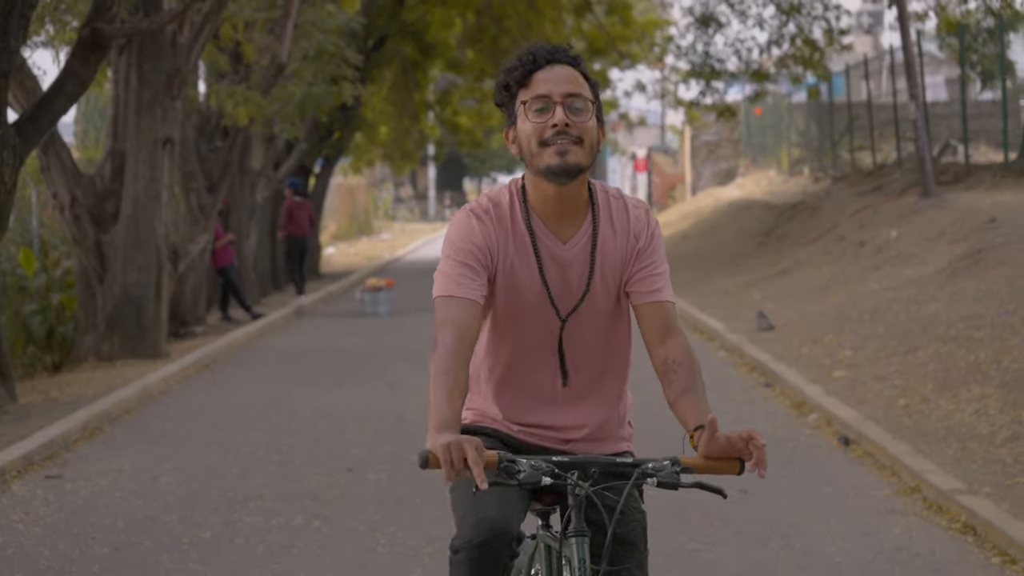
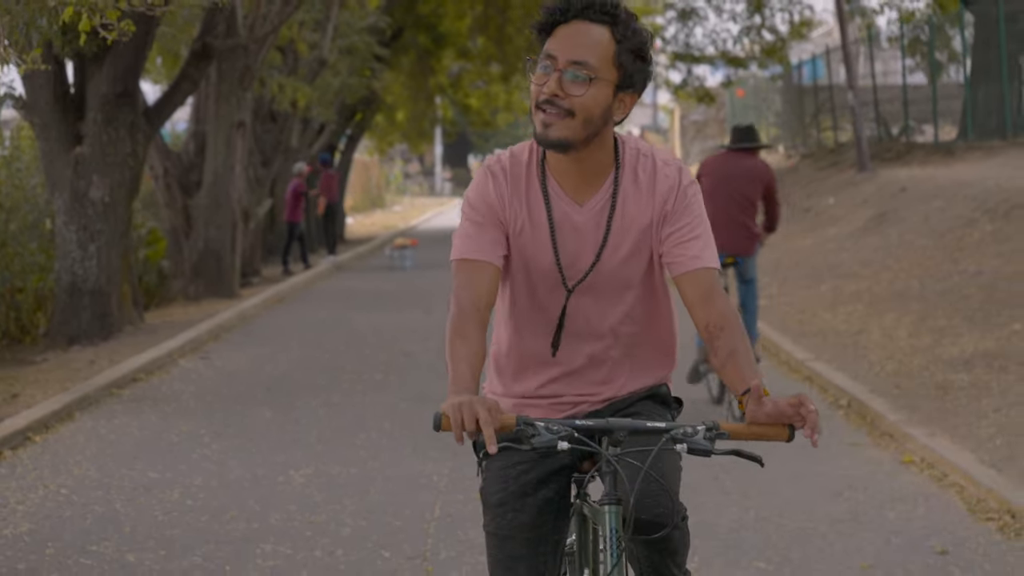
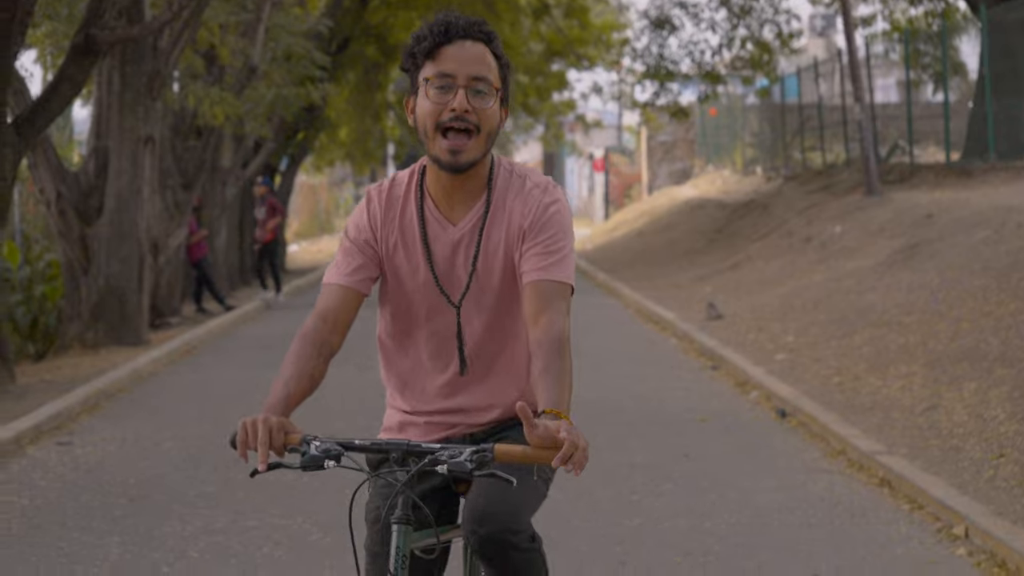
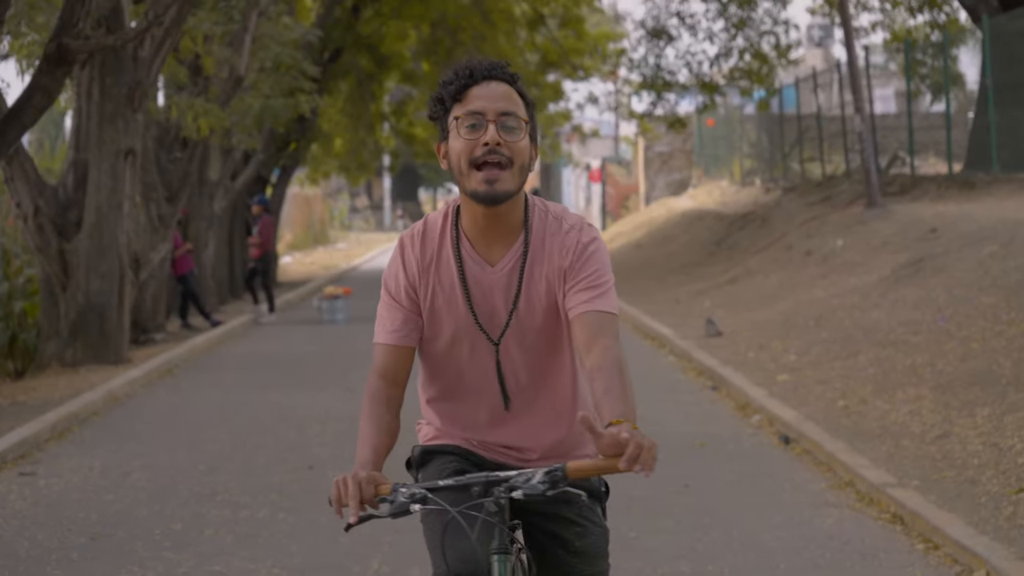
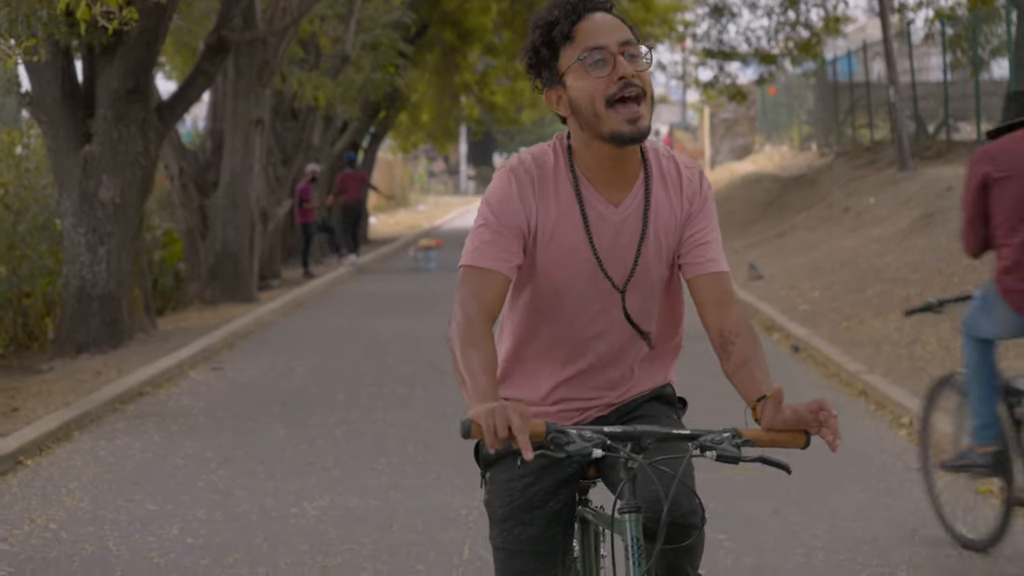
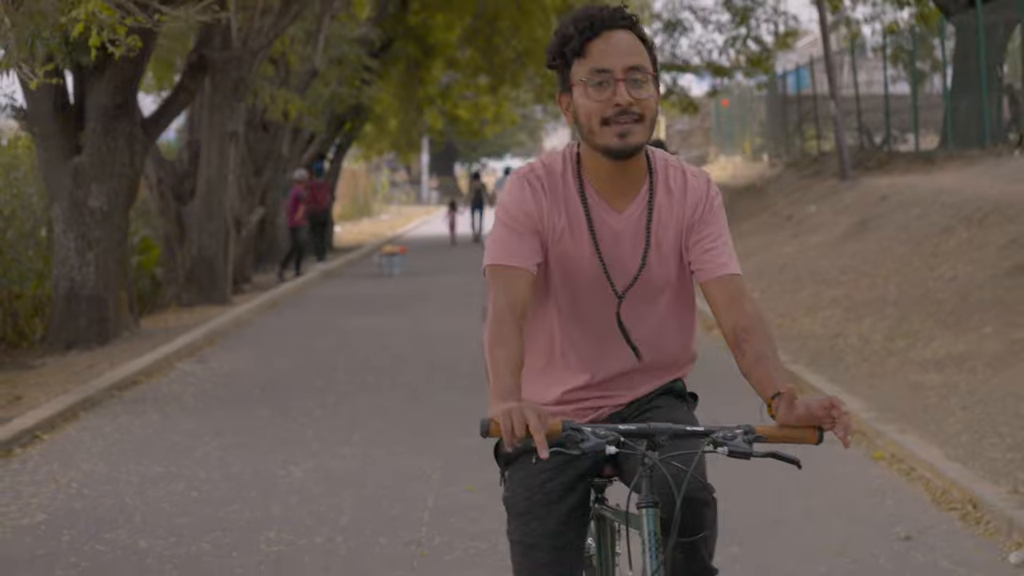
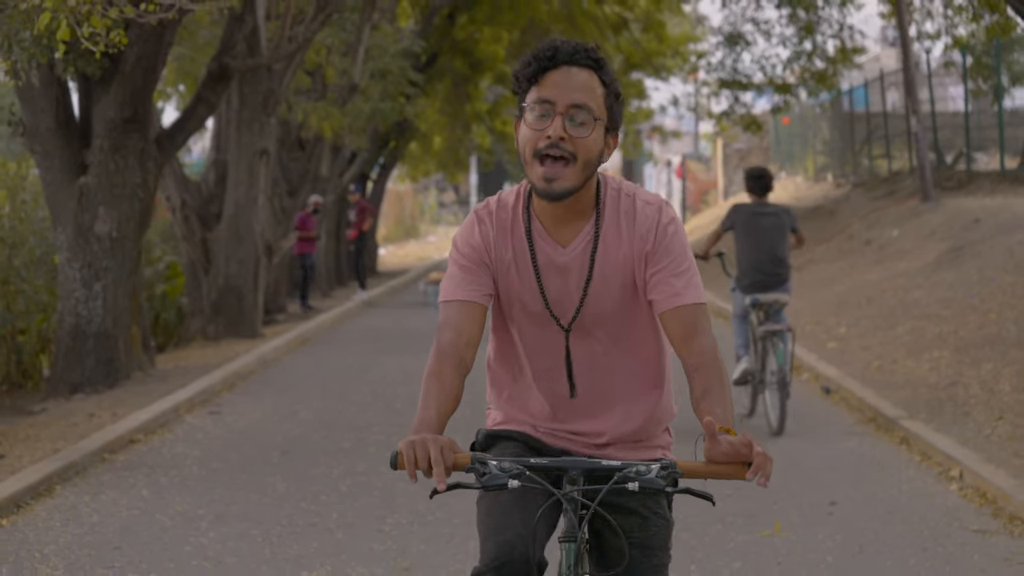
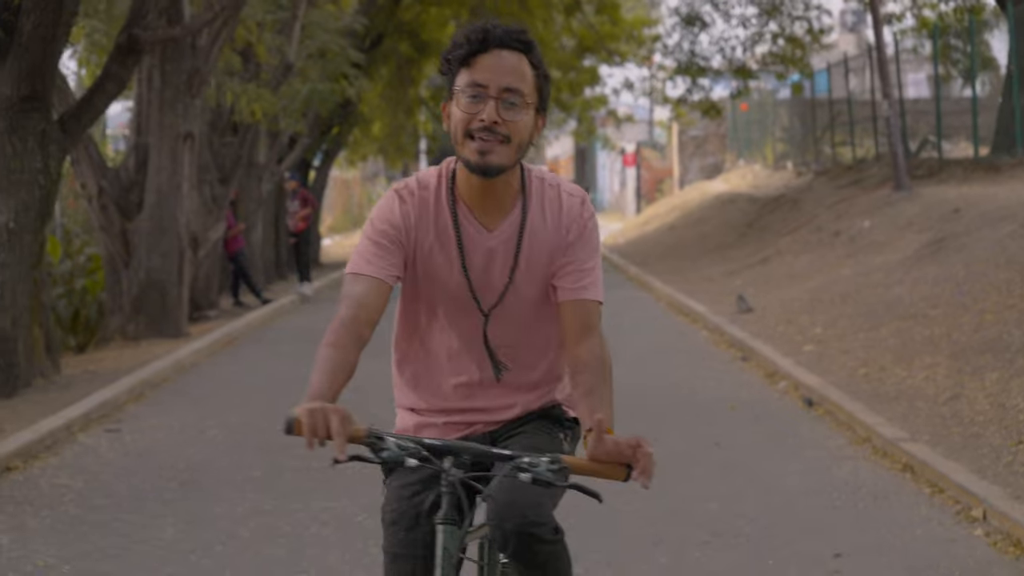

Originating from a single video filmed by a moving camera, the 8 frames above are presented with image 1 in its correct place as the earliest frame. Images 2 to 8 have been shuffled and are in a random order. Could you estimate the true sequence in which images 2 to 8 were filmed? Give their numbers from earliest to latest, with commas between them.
4, 3, 8, 7, 5, 2, 6
